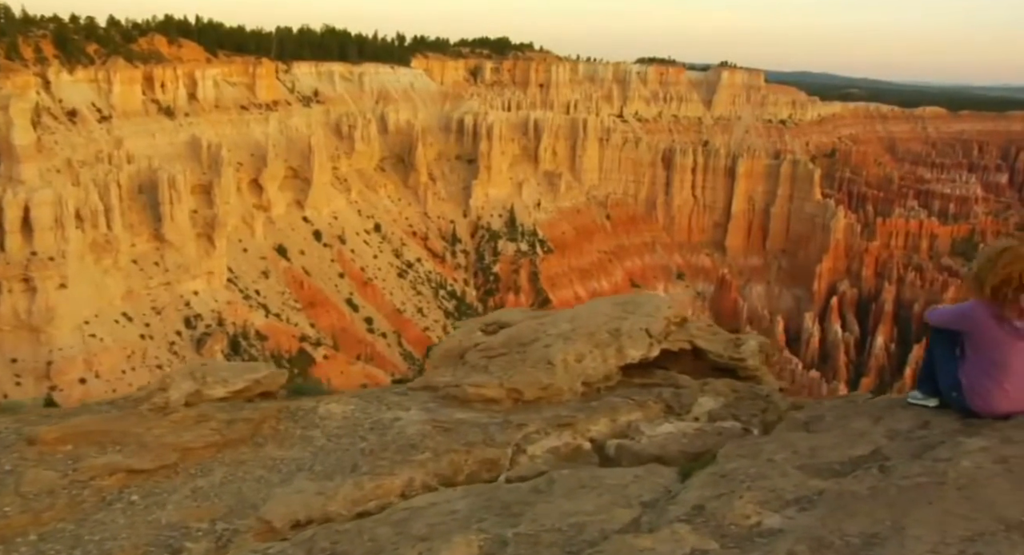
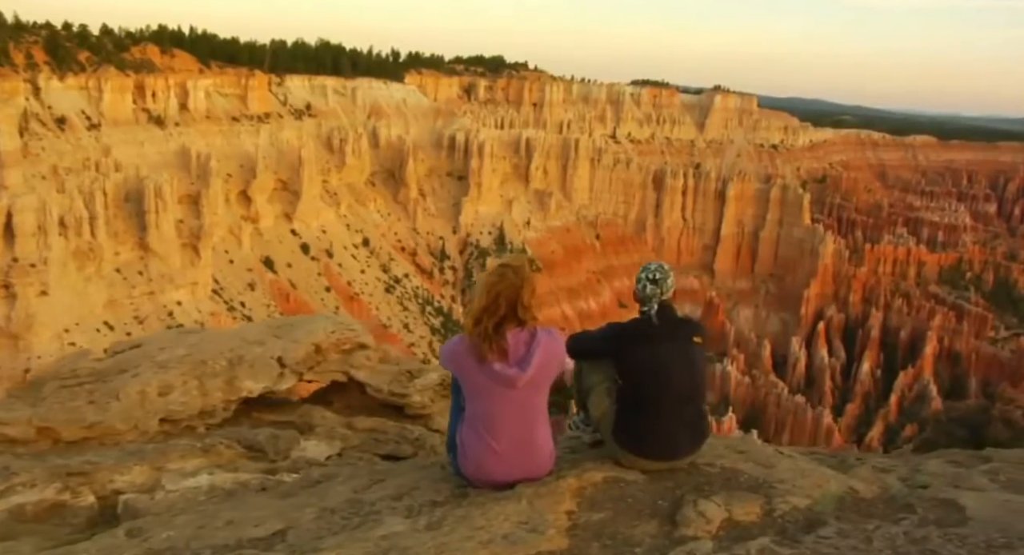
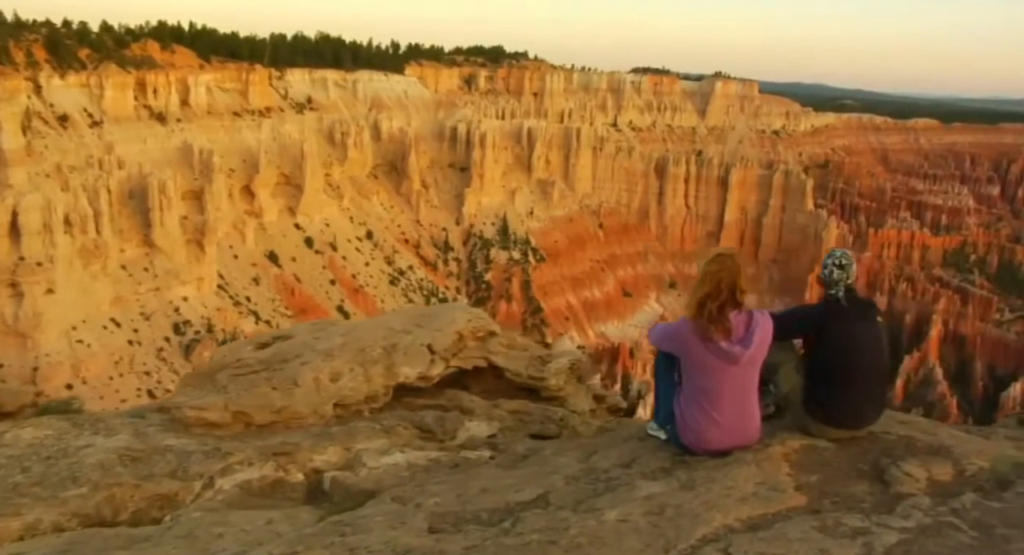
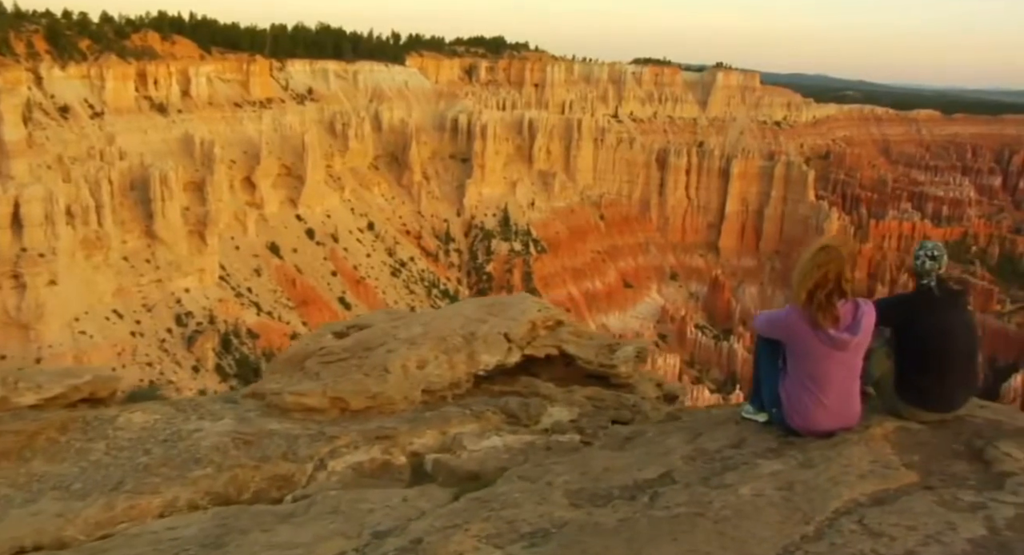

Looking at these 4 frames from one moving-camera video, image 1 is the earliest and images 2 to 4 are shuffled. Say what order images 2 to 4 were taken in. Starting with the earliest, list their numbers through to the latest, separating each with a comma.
4, 3, 2
